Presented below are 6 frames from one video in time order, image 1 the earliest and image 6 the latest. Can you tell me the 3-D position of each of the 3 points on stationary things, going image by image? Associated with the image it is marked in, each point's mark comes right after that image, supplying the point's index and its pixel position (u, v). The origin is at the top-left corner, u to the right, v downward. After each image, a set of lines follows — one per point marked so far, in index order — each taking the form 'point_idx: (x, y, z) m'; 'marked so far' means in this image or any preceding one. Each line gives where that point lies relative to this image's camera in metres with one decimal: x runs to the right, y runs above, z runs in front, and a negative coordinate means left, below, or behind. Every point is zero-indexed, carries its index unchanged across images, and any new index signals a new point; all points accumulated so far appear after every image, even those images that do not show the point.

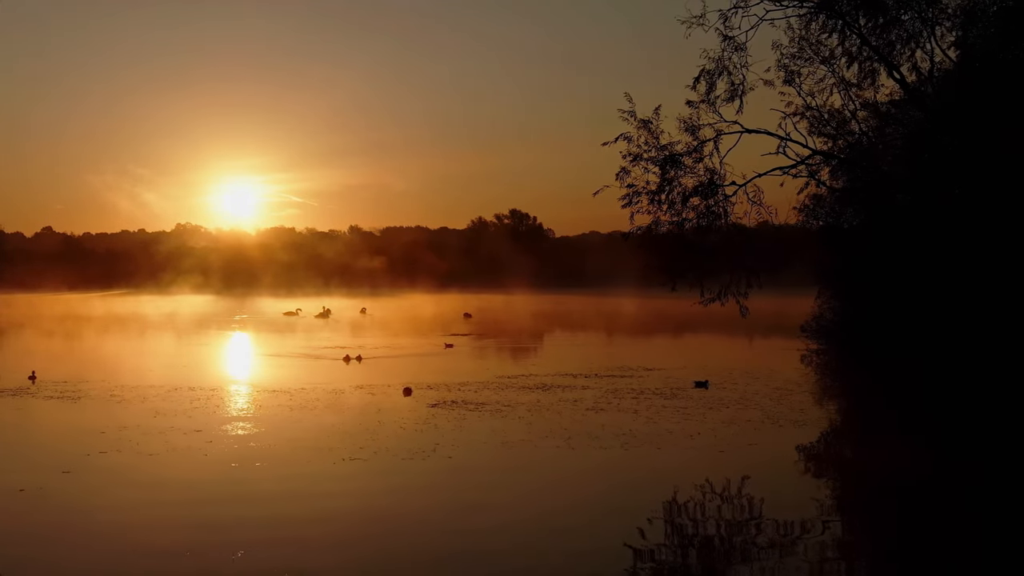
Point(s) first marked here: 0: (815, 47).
0: (+5.3, +4.2, +16.1) m
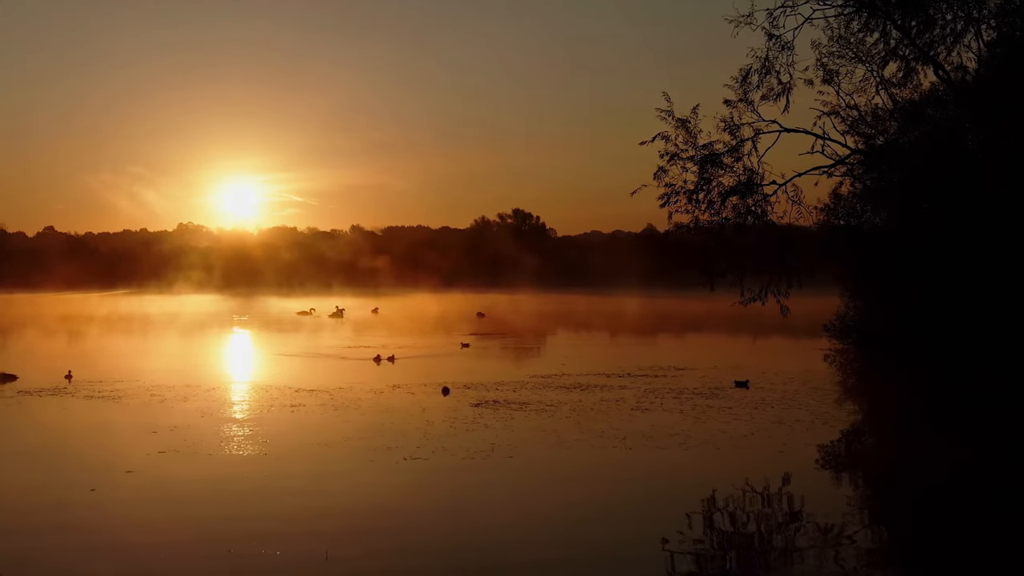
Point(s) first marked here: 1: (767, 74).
0: (+6.0, +4.2, +16.1) m
1: (+3.9, +3.3, +14.0) m
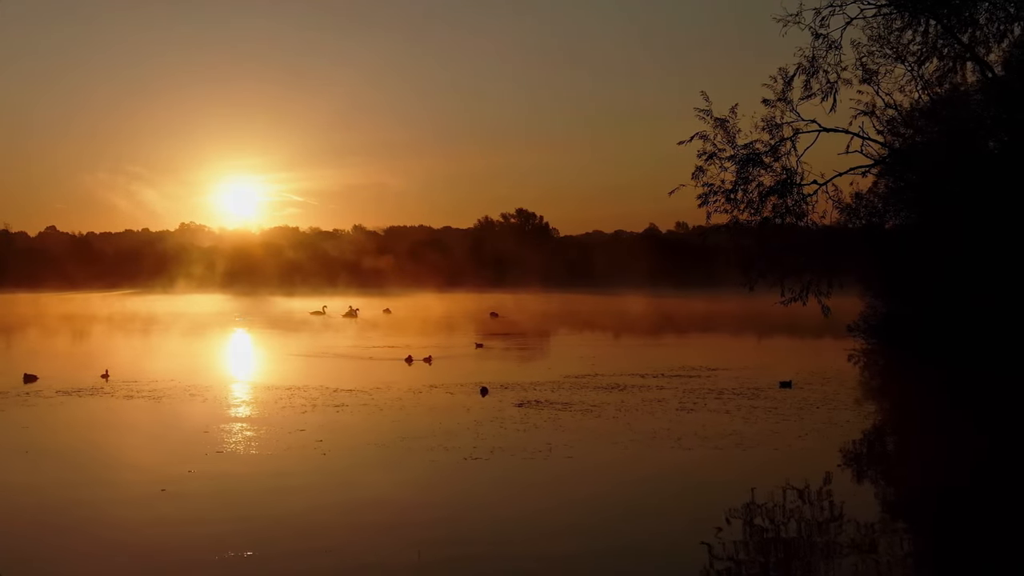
0: (+6.6, +4.2, +16.1) m
1: (+4.6, +3.3, +14.0) m
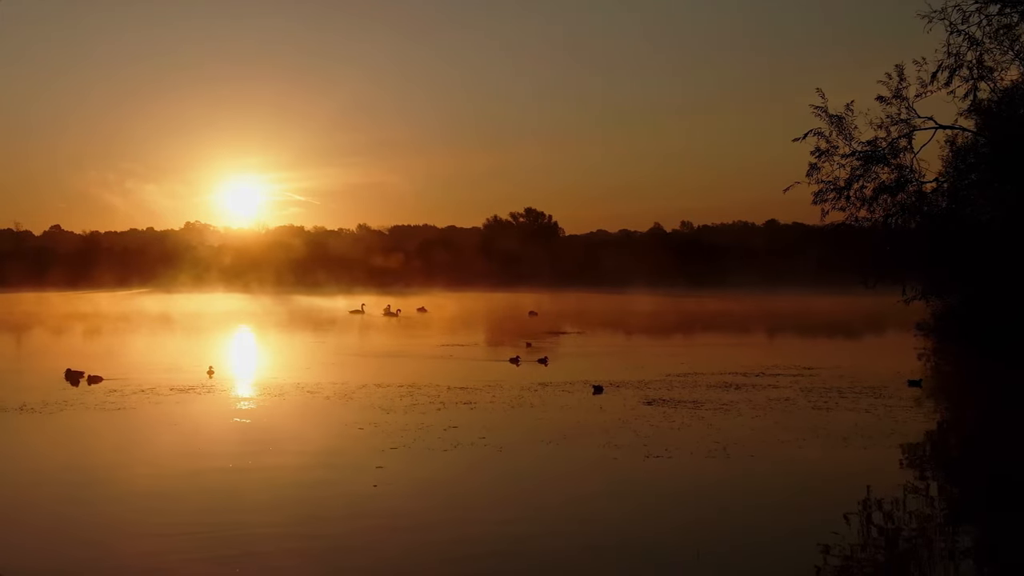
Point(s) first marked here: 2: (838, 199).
0: (+8.6, +4.3, +16.0) m
1: (+6.6, +3.3, +13.9) m
2: (+5.7, +1.6, +16.2) m
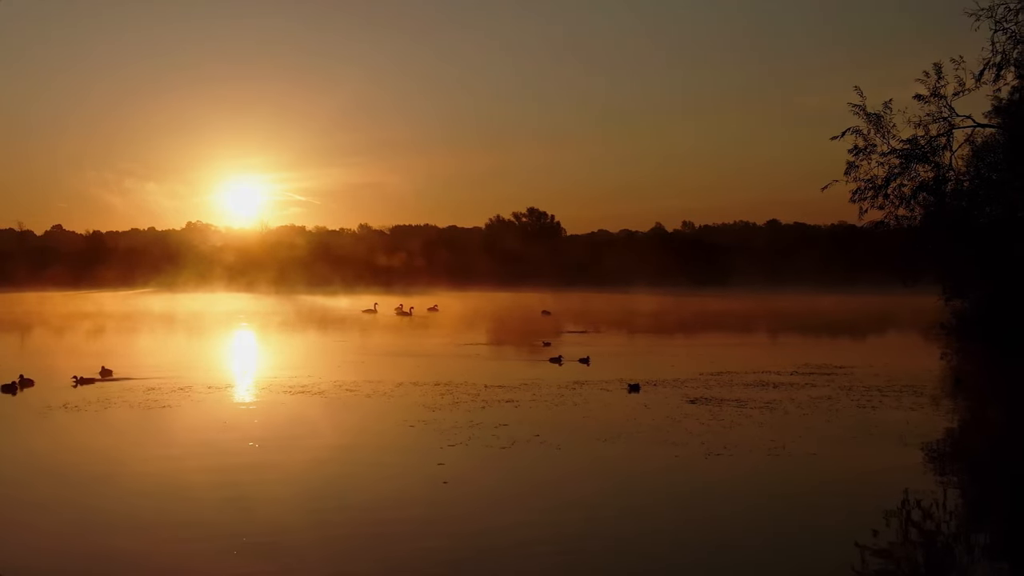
0: (+9.3, +4.3, +15.9) m
1: (+7.3, +3.3, +13.8) m
2: (+6.4, +1.6, +16.2) m
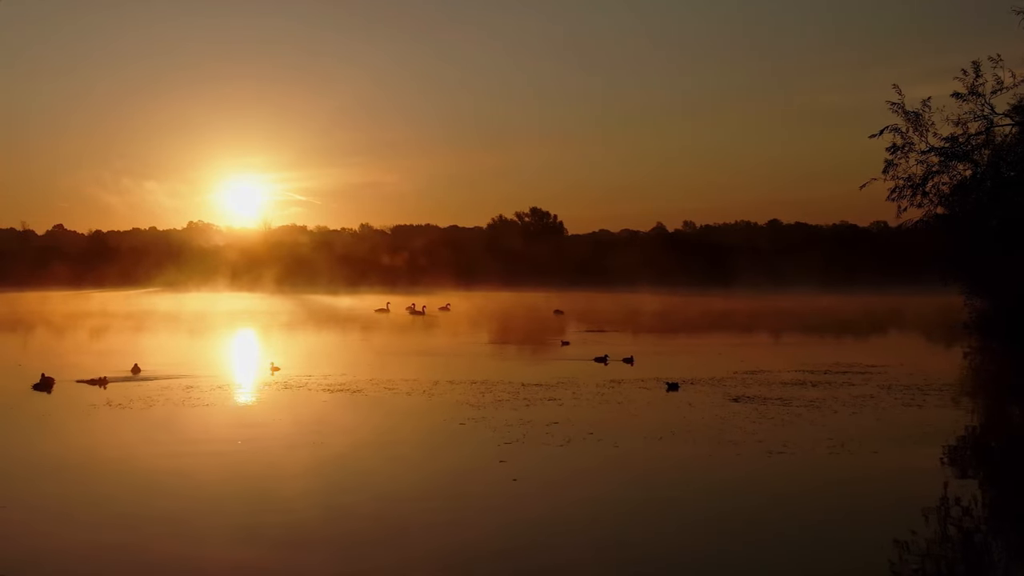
0: (+10.0, +4.3, +15.9) m
1: (+7.9, +3.3, +13.8) m
2: (+7.1, +1.6, +16.1) m
